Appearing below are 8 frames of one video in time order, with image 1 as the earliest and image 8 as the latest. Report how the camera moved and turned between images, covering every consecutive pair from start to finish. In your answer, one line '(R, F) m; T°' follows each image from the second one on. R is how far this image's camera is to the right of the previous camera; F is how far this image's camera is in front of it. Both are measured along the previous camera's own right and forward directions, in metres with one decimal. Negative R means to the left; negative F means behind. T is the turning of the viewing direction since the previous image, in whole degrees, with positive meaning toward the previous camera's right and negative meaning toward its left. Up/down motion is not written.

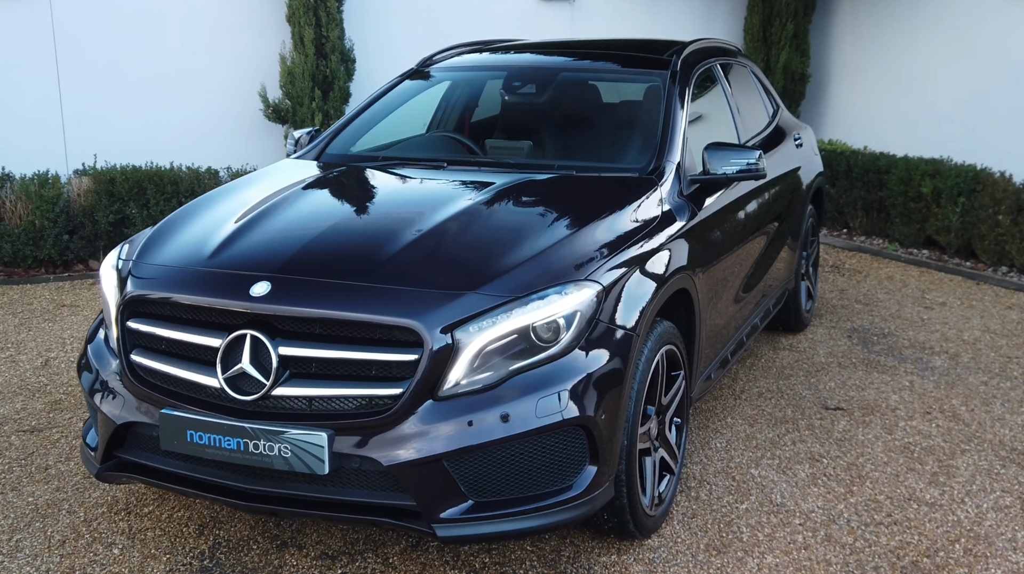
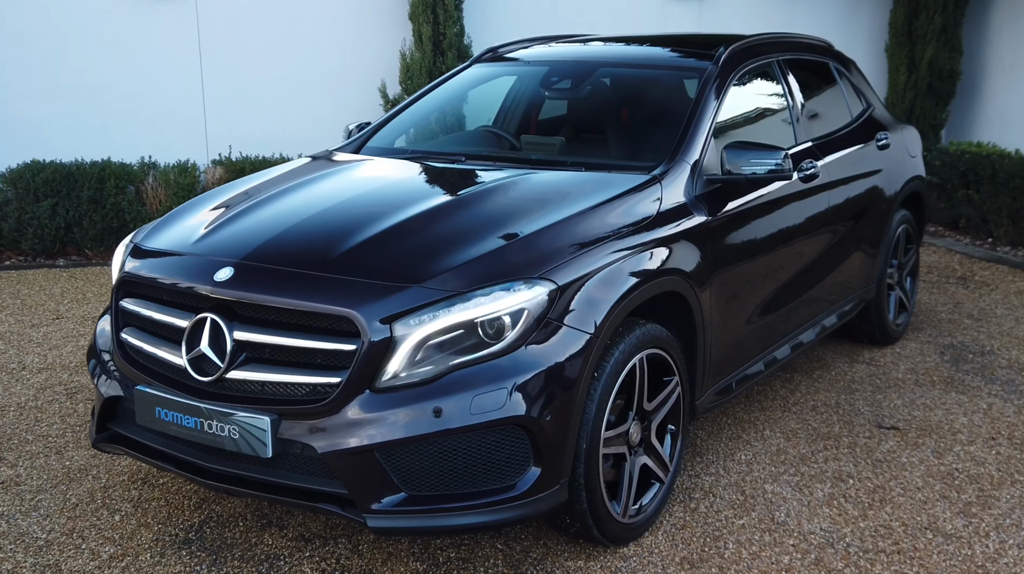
(+0.6, +0.1) m; -10°
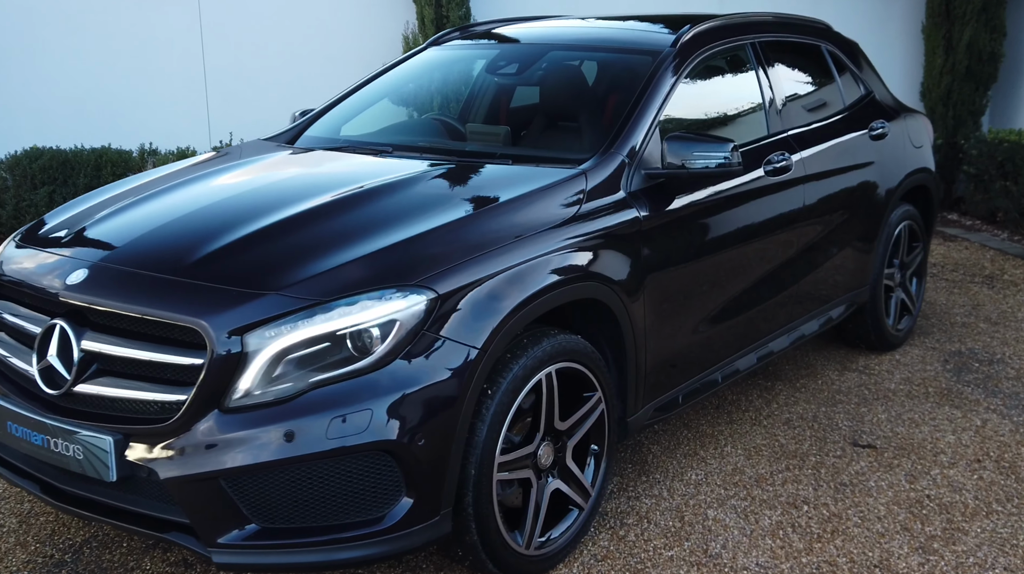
(+0.4, +0.3) m; -3°
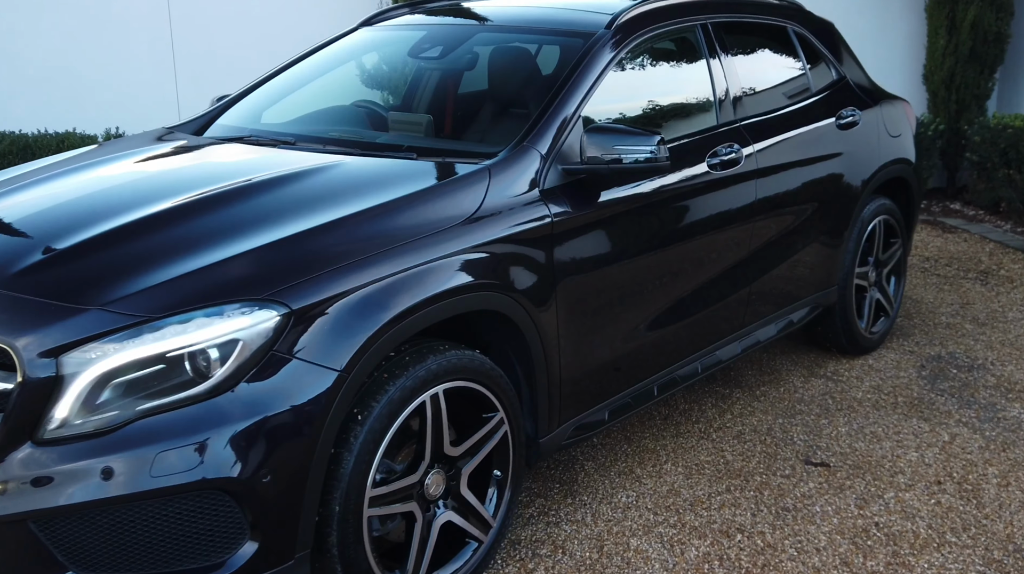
(+0.3, +0.3) m; -1°
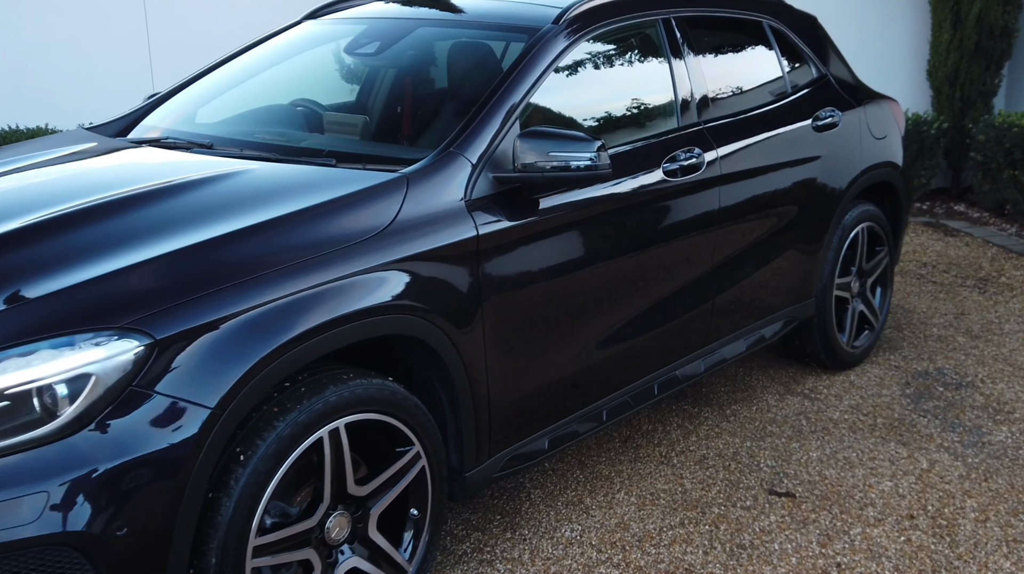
(+0.2, +0.2) m; -1°
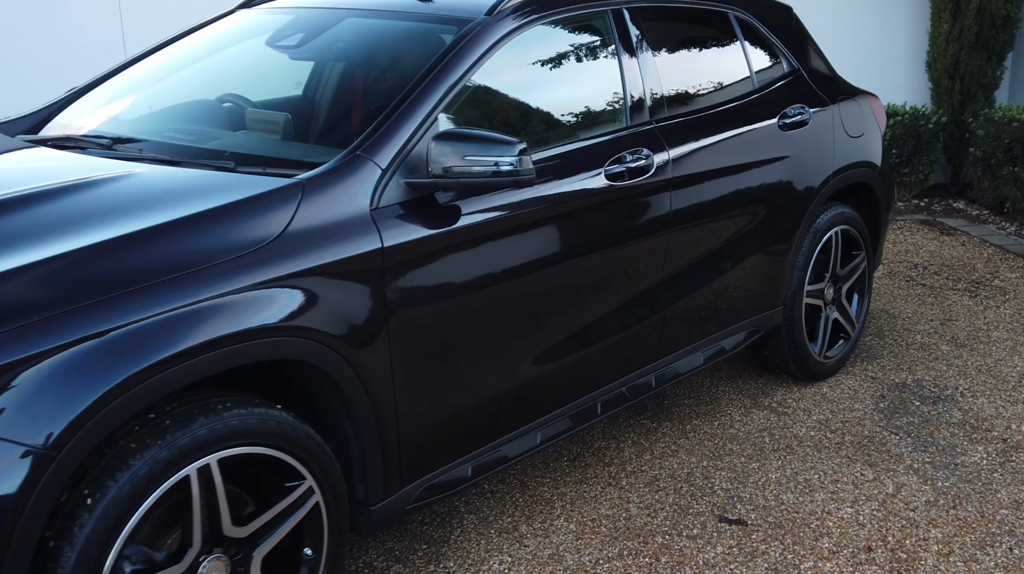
(+0.2, +0.2) m; -1°
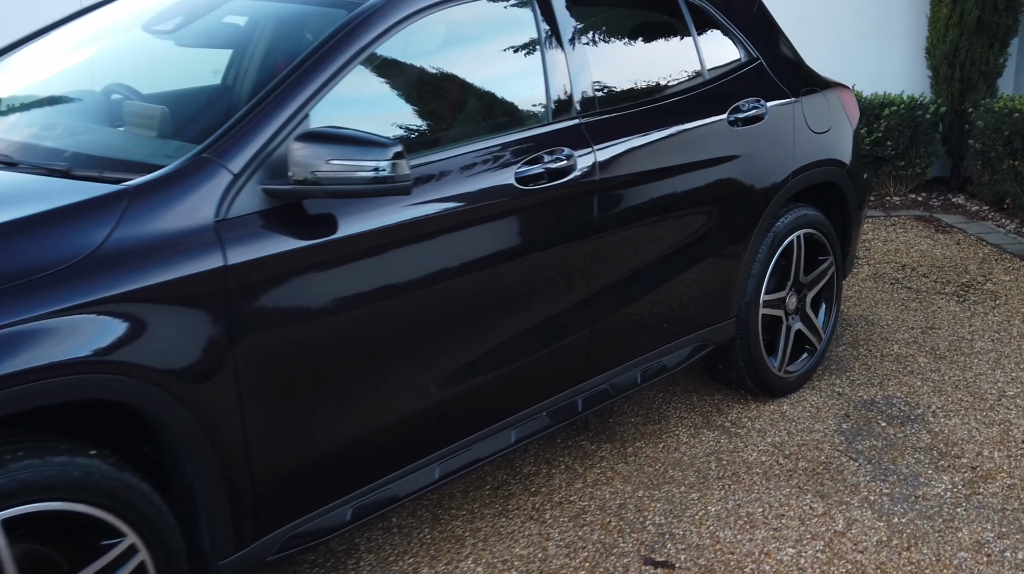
(+0.3, +0.3) m; -1°
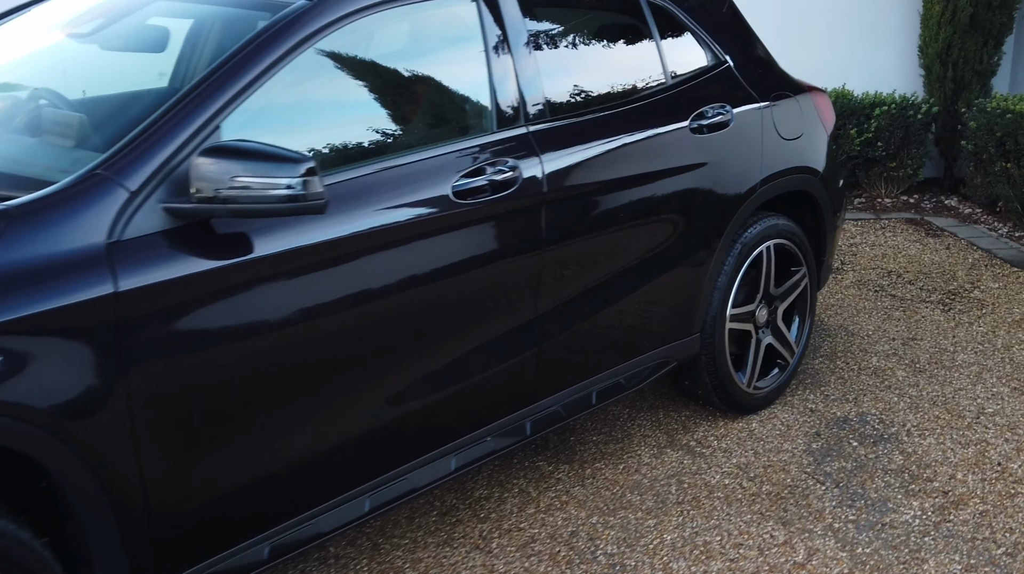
(+0.2, +0.1) m; 0°
